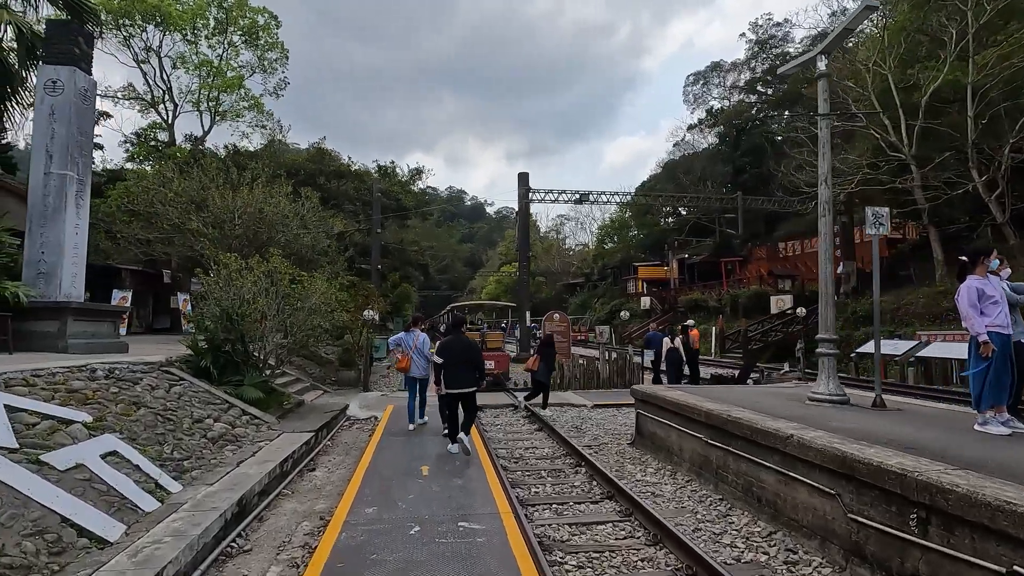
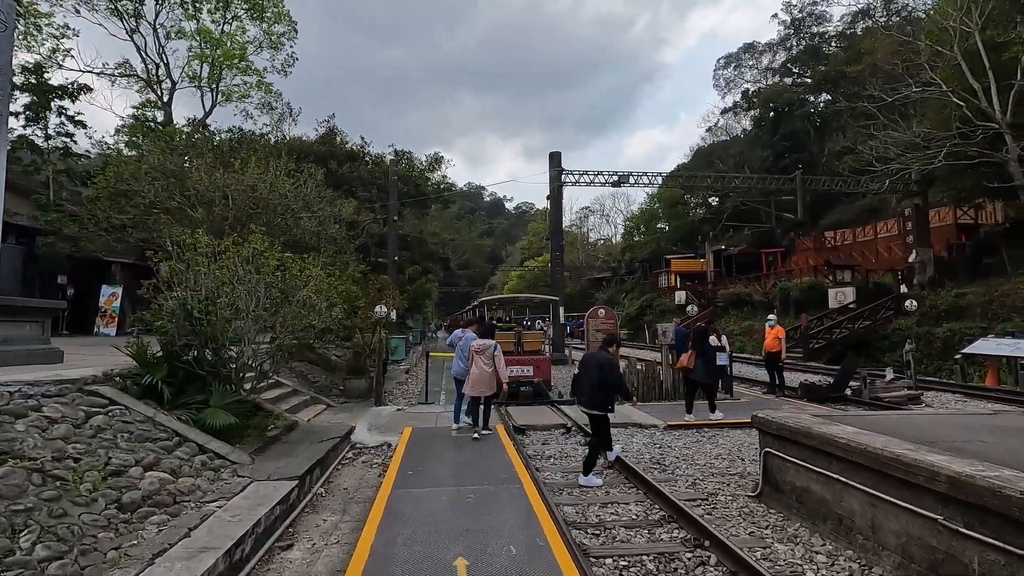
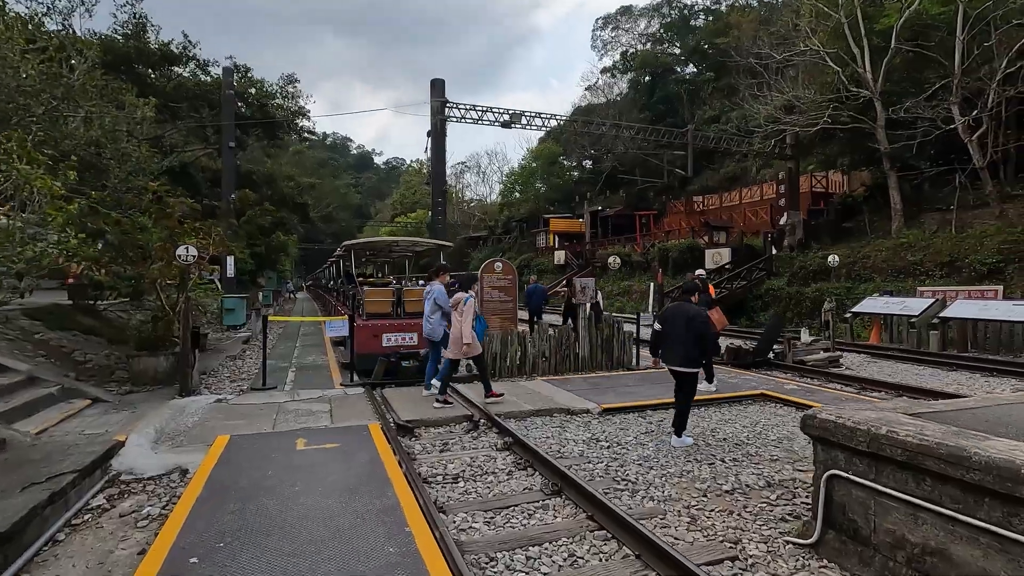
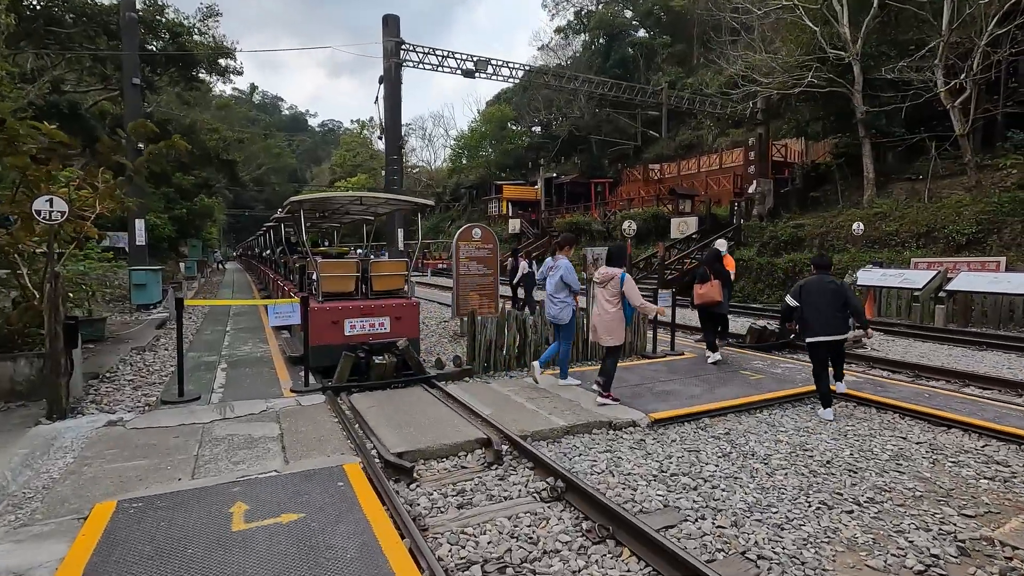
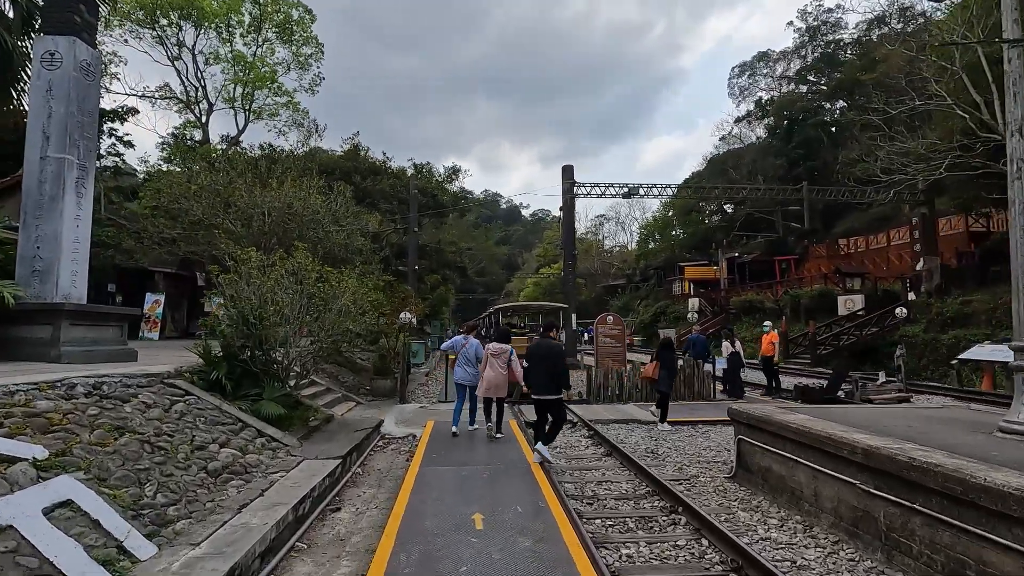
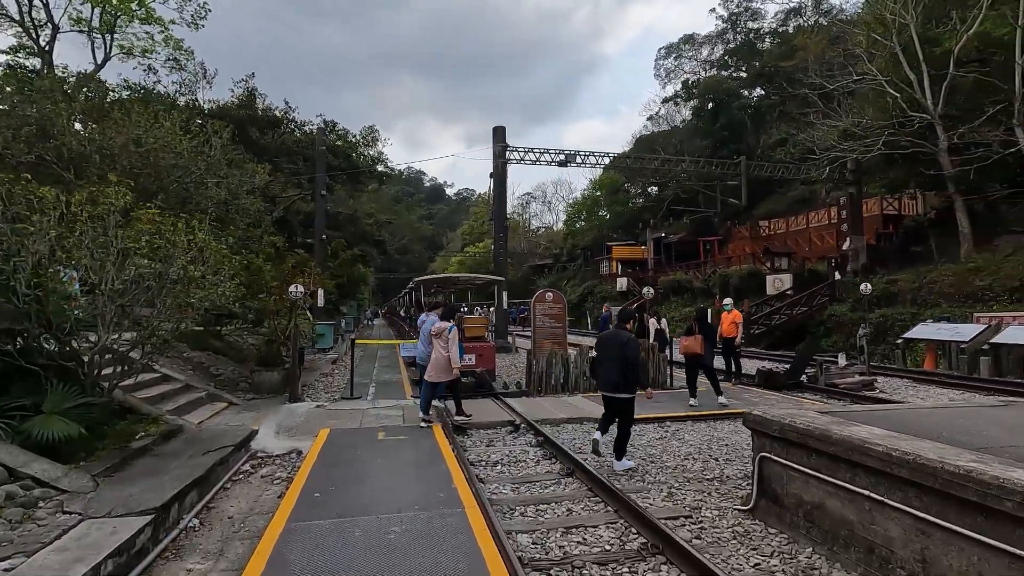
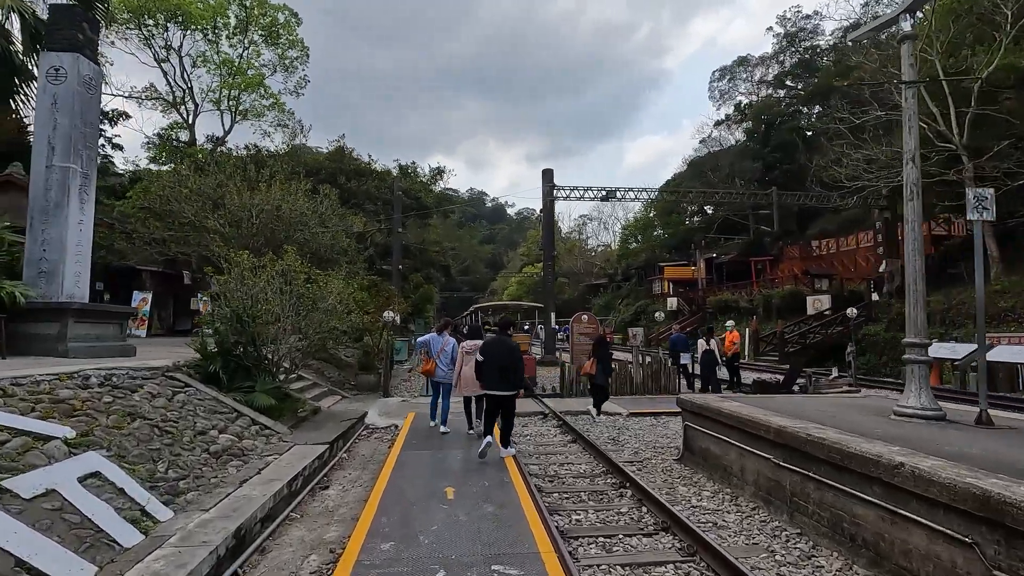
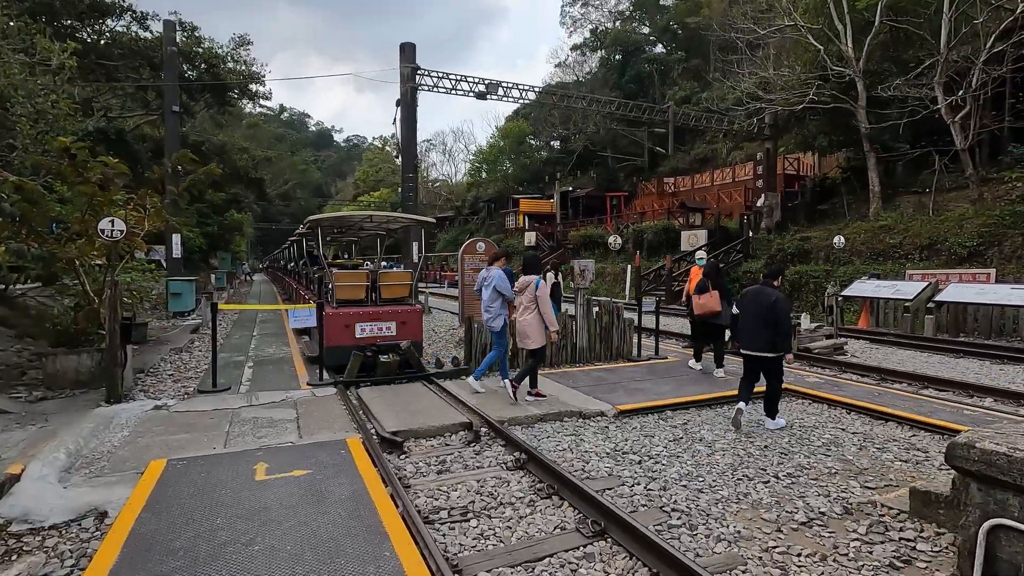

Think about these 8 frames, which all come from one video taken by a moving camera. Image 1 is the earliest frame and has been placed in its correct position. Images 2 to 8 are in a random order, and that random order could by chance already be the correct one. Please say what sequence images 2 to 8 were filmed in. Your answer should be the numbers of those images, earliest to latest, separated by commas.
7, 5, 2, 6, 3, 8, 4
